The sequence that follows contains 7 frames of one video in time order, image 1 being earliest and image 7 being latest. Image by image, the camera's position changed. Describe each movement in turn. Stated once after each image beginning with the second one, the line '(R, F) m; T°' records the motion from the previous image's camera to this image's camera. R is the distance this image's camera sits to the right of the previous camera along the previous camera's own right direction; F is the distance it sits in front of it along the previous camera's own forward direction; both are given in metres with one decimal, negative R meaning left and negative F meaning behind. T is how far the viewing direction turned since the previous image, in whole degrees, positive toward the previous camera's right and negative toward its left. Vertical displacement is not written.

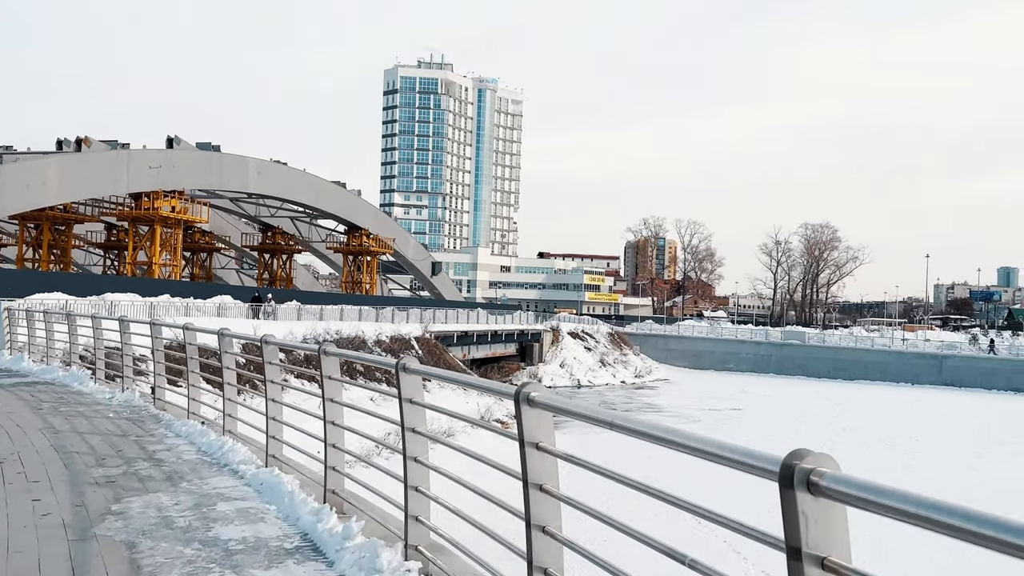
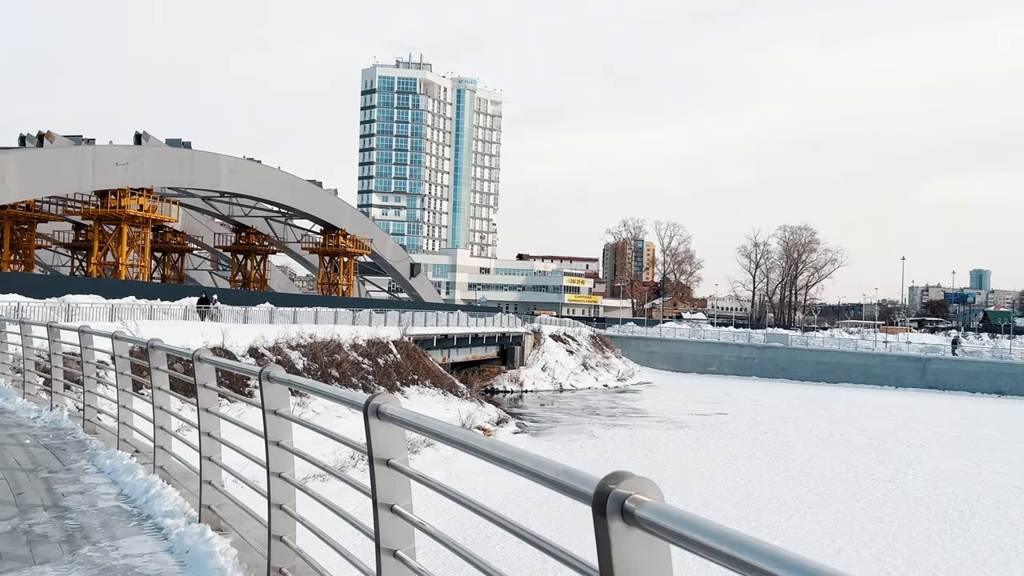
(-0.1, +1.1) m; +1°
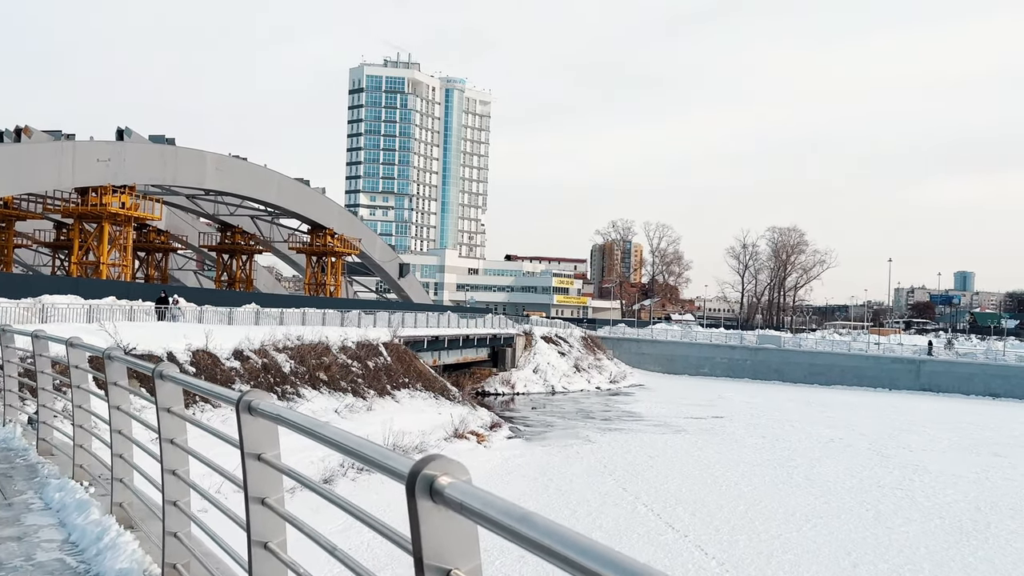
(-0.2, +0.8) m; +1°
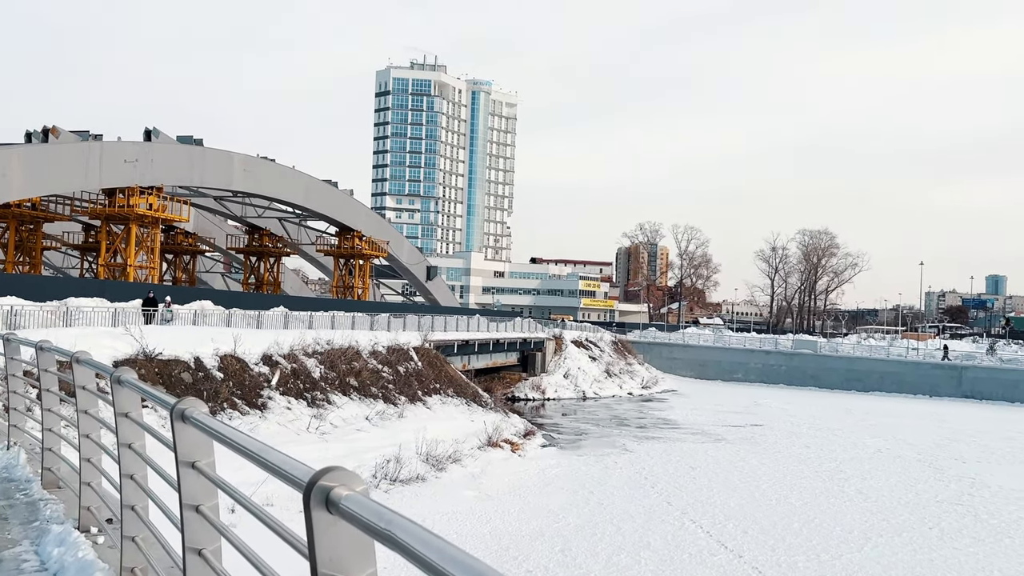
(-0.3, +0.9) m; -2°
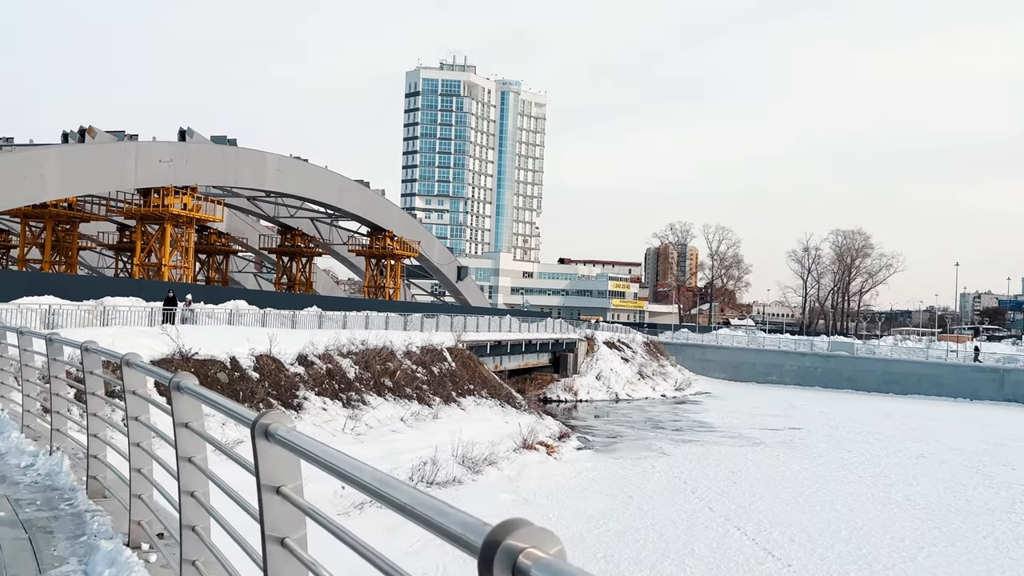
(-0.2, +0.3) m; -2°
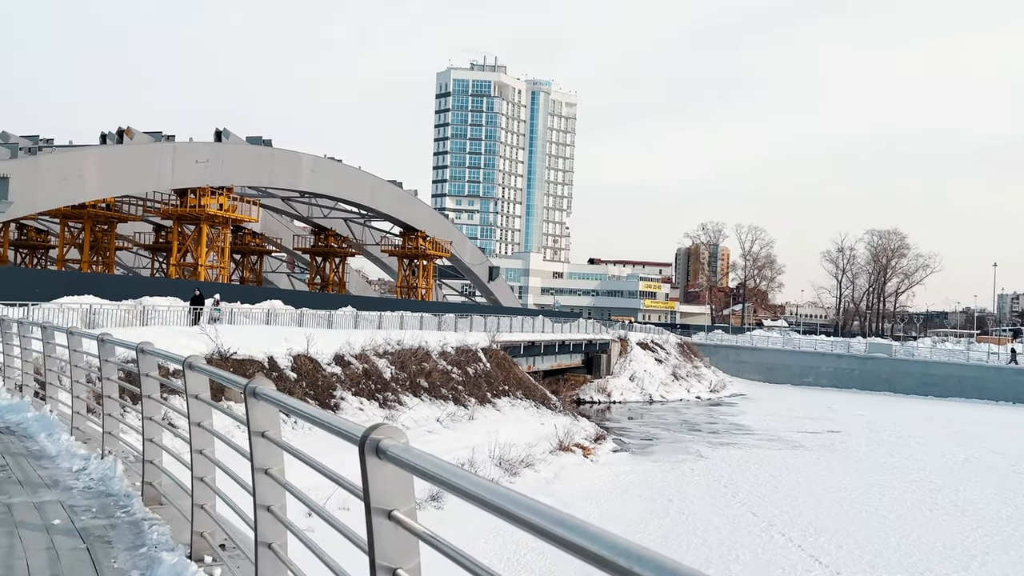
(-0.2, +0.2) m; -2°
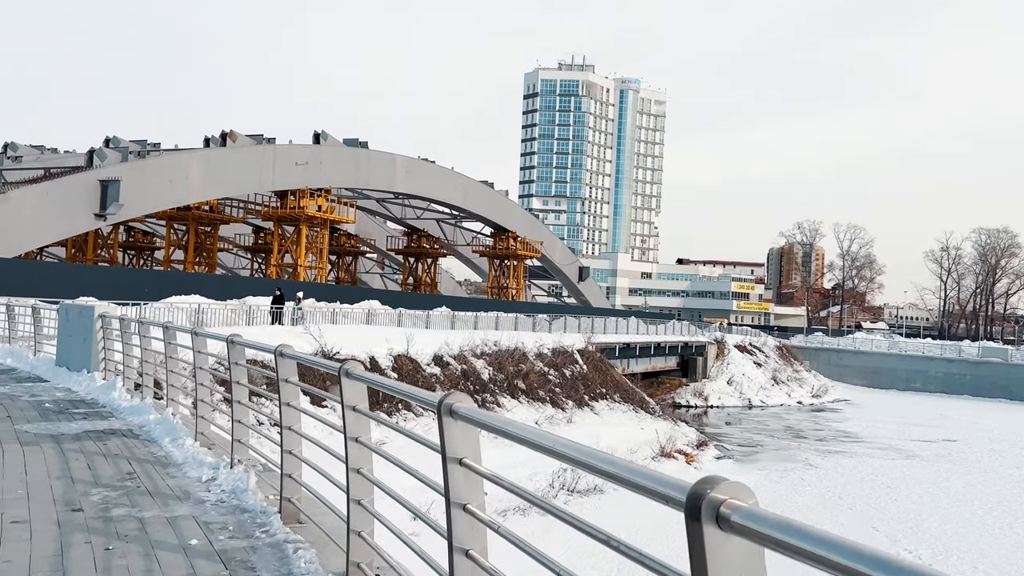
(-0.4, +0.5) m; -6°
